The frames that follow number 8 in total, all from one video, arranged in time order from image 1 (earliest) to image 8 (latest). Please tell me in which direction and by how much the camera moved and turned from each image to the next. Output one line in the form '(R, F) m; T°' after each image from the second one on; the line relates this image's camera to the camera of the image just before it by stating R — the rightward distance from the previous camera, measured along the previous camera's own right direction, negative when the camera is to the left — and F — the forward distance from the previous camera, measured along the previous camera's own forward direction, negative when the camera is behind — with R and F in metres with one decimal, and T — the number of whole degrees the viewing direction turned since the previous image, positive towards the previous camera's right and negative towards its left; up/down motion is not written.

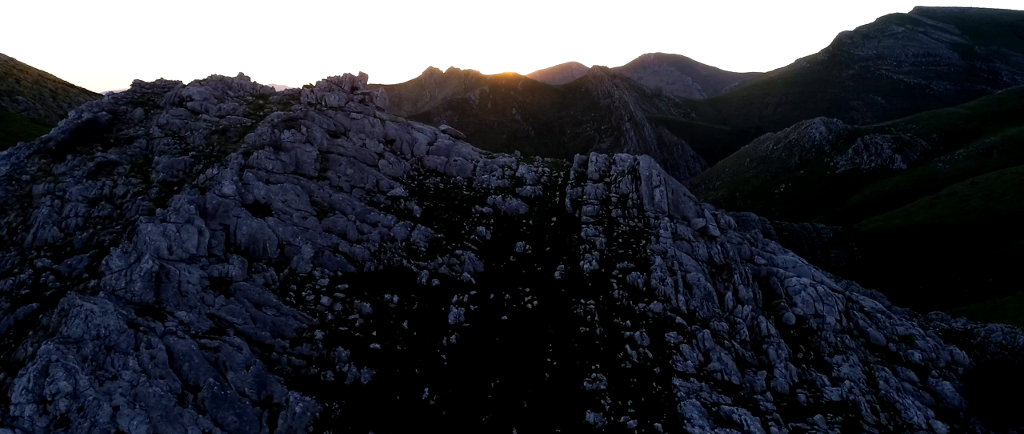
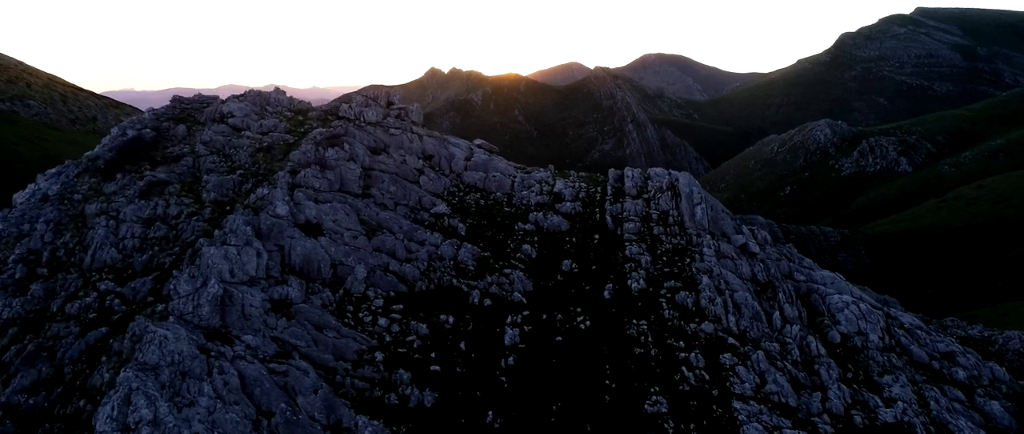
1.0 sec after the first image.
(-2.9, -0.3) m; 0°
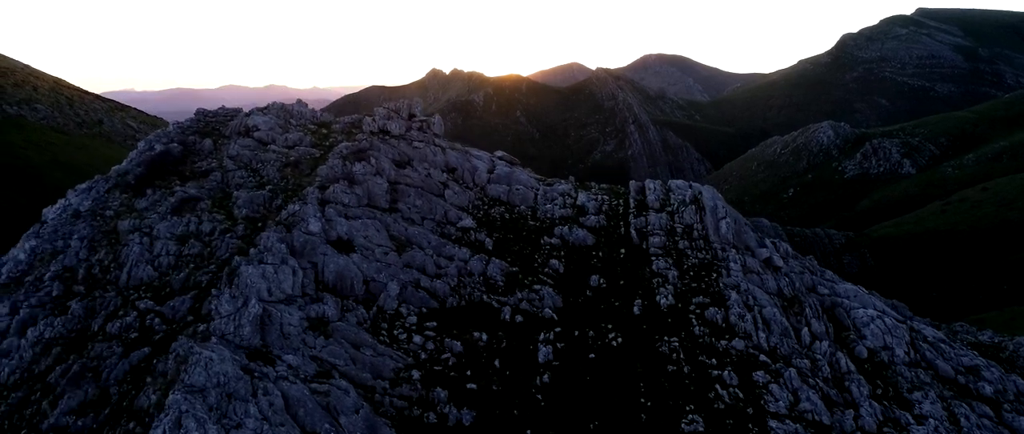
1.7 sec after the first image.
(-1.8, -0.3) m; 0°
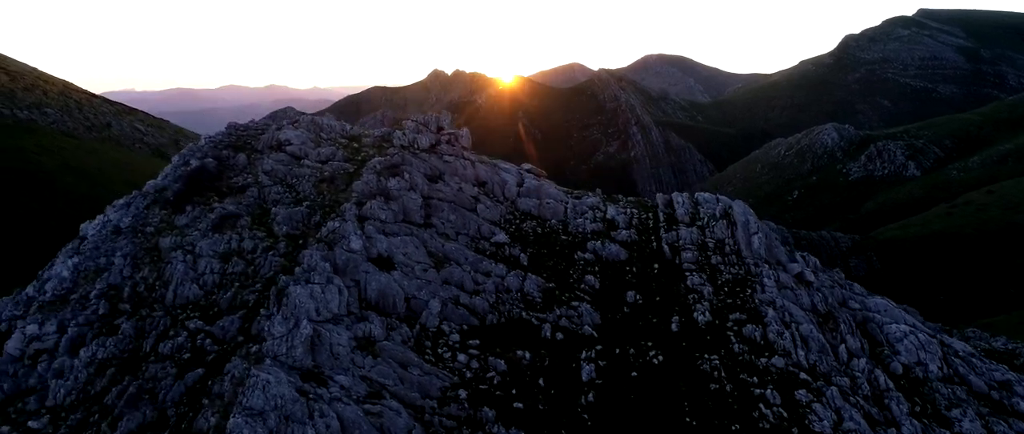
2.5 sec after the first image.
(-2.3, -0.3) m; 0°
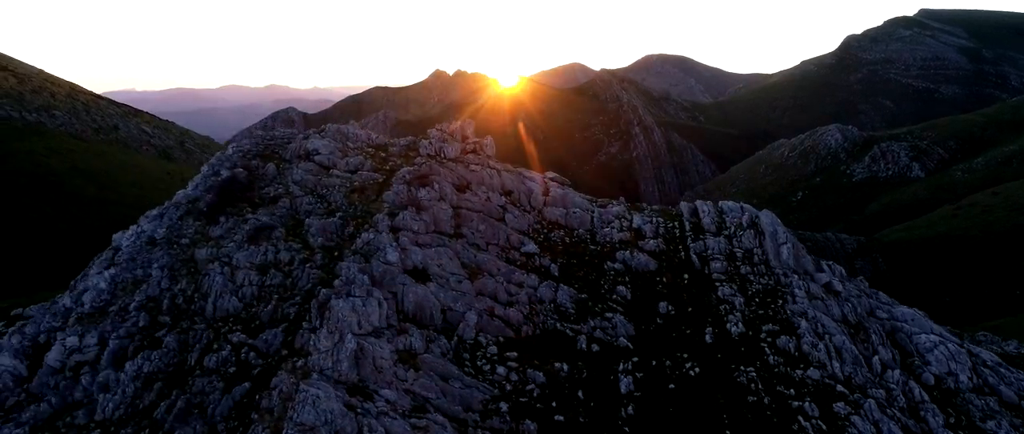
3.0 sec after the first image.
(-2.1, -0.2) m; 0°
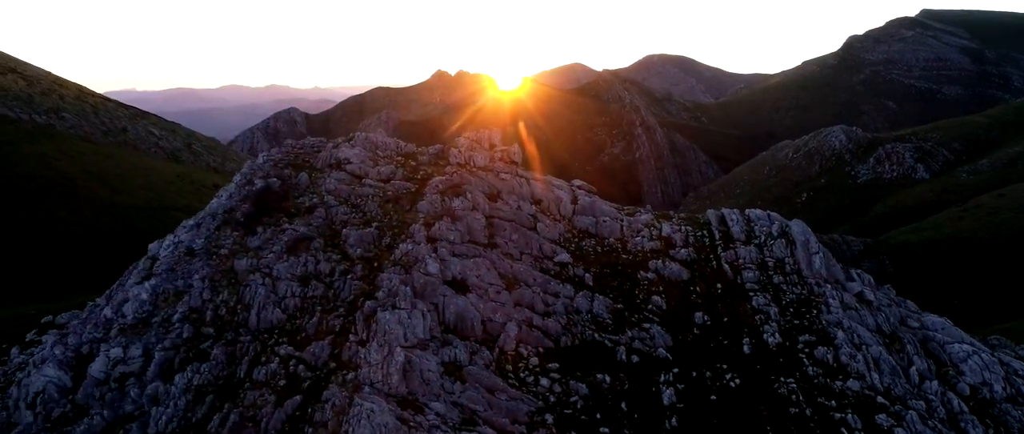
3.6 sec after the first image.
(-2.3, -0.2) m; 0°
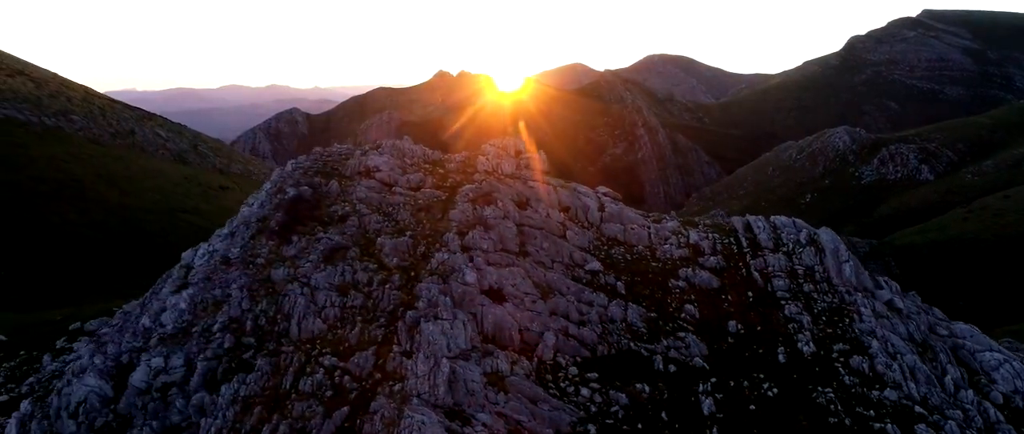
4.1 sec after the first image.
(-2.2, -0.2) m; 0°
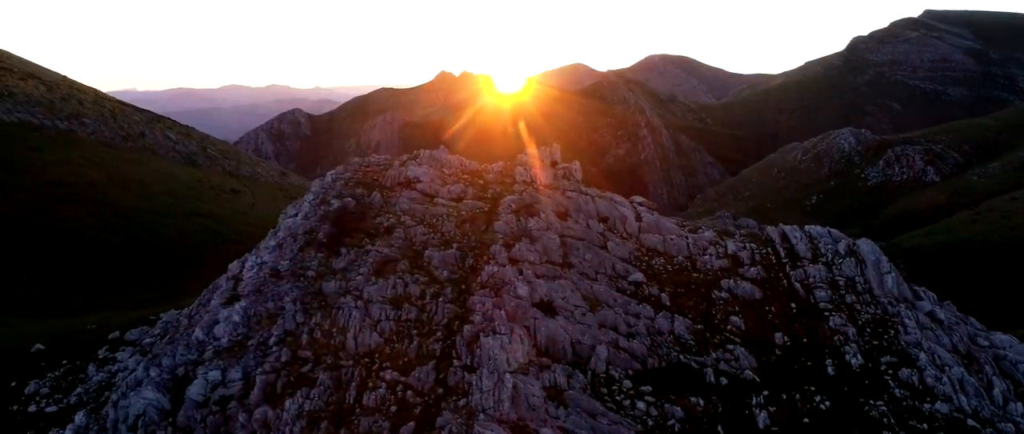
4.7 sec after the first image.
(-3.1, -0.3) m; 0°
